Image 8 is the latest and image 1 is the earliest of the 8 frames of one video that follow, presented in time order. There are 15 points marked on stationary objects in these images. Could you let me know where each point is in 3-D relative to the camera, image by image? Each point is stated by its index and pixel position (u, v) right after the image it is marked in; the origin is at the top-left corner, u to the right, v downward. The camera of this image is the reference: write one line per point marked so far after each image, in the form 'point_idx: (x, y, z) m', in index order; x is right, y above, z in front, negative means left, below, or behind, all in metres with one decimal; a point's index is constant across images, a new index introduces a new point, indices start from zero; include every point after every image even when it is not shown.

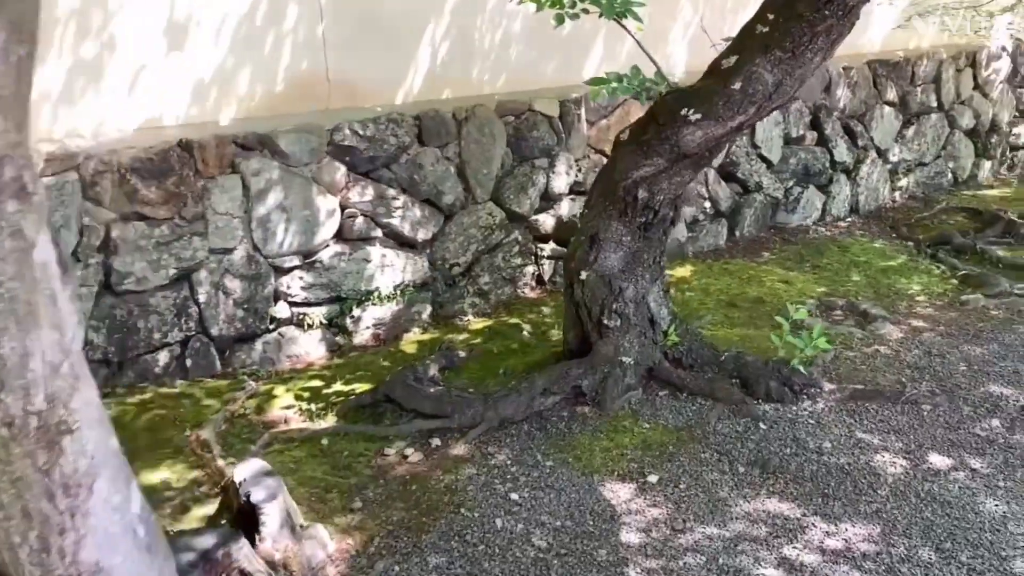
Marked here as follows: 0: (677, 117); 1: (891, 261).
0: (+0.5, +0.6, +2.9) m
1: (+2.3, +0.2, +5.2) m
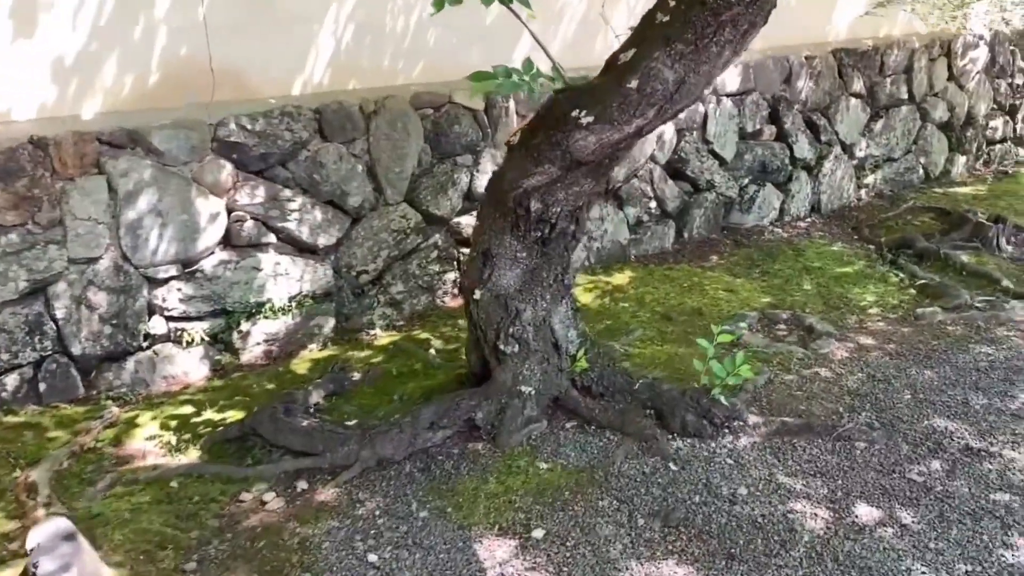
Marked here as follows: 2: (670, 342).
0: (+0.2, +0.5, +2.5) m
1: (+1.9, +0.1, +4.9) m
2: (+0.7, -0.2, +3.9) m
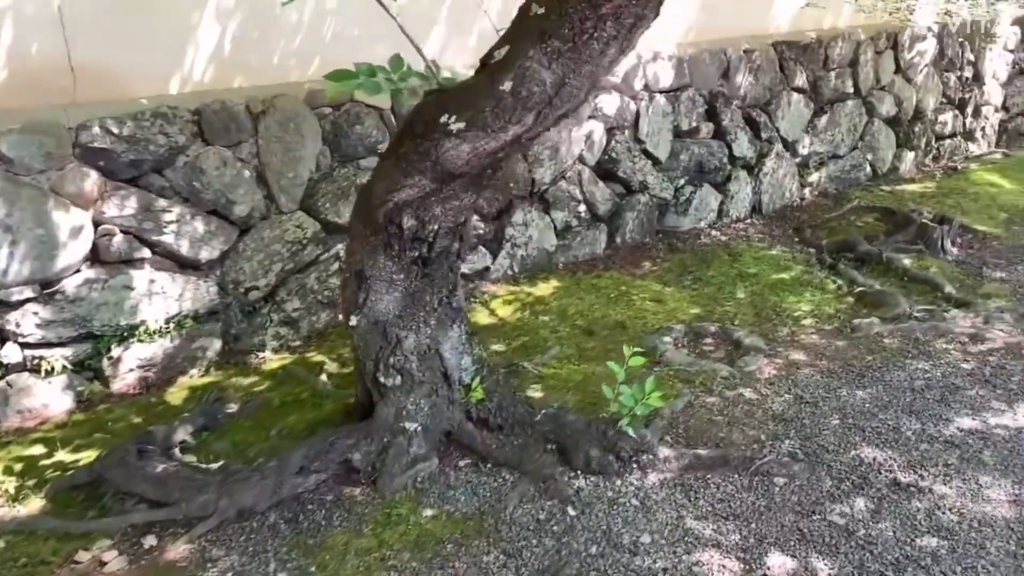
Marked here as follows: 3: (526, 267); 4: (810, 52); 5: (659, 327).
0: (-0.2, +0.4, +2.2) m
1: (+1.4, +0.1, +4.6) m
2: (+0.3, -0.3, +3.6) m
3: (+0.1, +0.1, +4.6) m
4: (+2.0, +1.6, +5.9) m
5: (+0.7, -0.2, +3.9) m
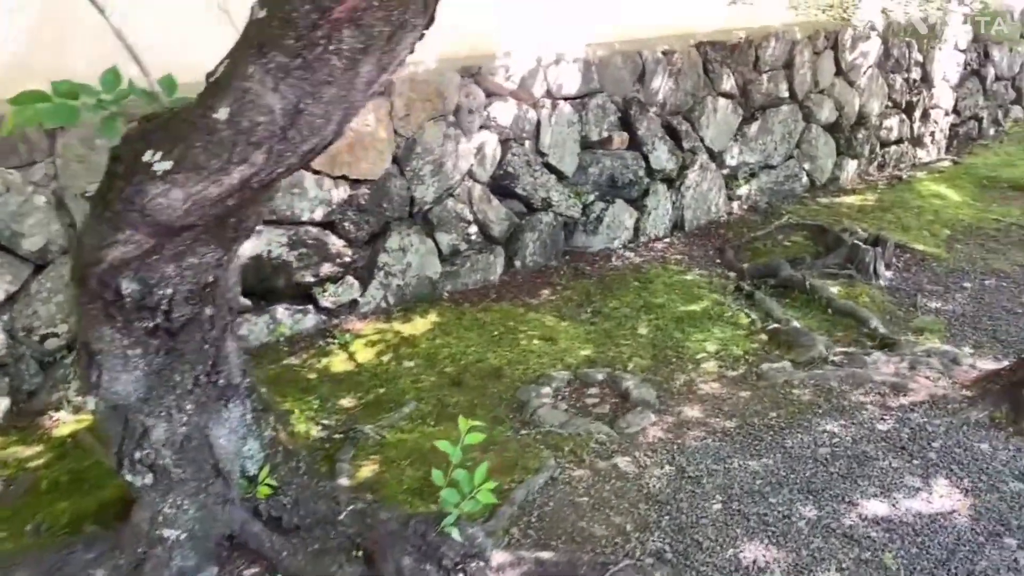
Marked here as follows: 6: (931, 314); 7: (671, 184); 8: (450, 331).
0: (-0.7, +0.2, +1.6) m
1: (+0.9, -0.1, +4.1) m
2: (-0.2, -0.5, +3.1) m
3: (-0.5, 0.0, +4.0) m
4: (+1.4, +1.4, +5.4) m
5: (+0.1, -0.3, +3.4) m
6: (+2.0, -0.1, +4.2) m
7: (+0.9, +0.6, +5.1) m
8: (-0.3, -0.2, +3.7) m
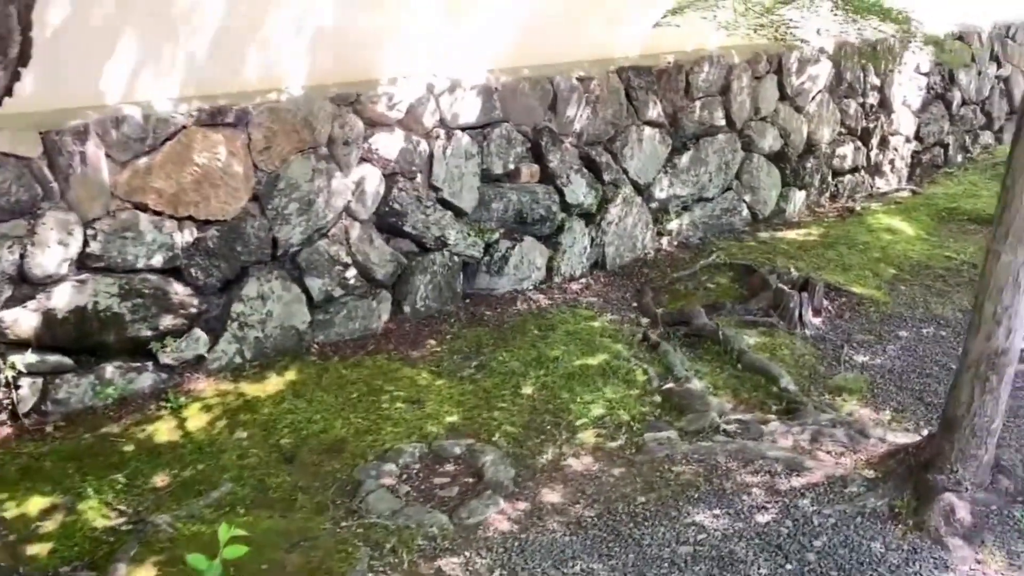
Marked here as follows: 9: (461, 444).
0: (-1.2, +0.1, +1.2) m
1: (+0.3, -0.3, +3.7) m
2: (-0.8, -0.7, +2.7) m
3: (-1.0, -0.3, +3.6) m
4: (+0.9, +1.2, +5.0) m
5: (-0.4, -0.5, +3.0) m
6: (+1.4, -0.3, +3.7) m
7: (+0.4, +0.4, +4.7) m
8: (-0.8, -0.4, +3.3) m
9: (-0.2, -0.5, +3.0) m
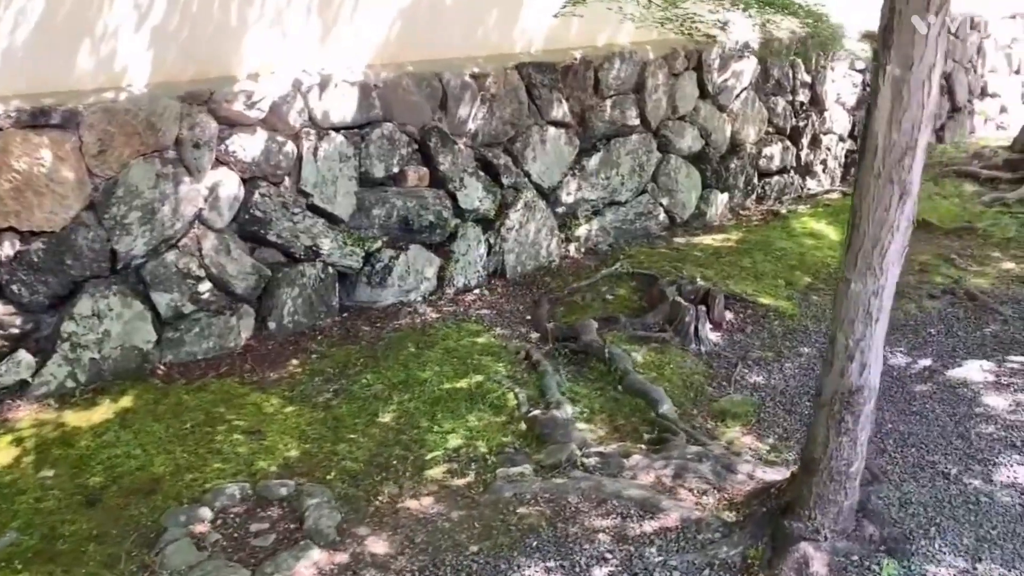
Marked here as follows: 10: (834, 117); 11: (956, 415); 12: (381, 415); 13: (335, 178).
0: (-1.7, 0.0, +0.9) m
1: (-0.2, -0.4, +3.4) m
2: (-1.3, -0.7, +2.4) m
3: (-1.5, -0.3, +3.3) m
4: (+0.3, +1.1, +4.7) m
5: (-0.9, -0.6, +2.7) m
6: (+0.9, -0.4, +3.5) m
7: (-0.1, +0.3, +4.5) m
8: (-1.3, -0.5, +3.0) m
9: (-0.7, -0.6, +2.7) m
10: (+2.4, +1.3, +6.5) m
11: (+1.6, -0.5, +3.2) m
12: (-0.5, -0.5, +3.2) m
13: (-0.8, +0.5, +3.9) m
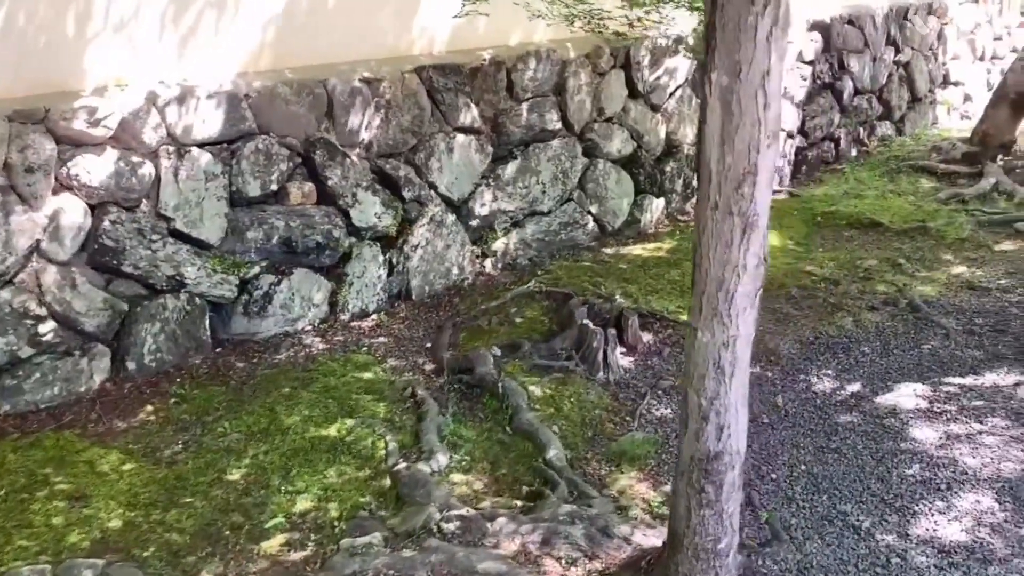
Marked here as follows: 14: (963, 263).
0: (-2.1, -0.2, +0.6) m
1: (-0.6, -0.5, +3.1) m
2: (-1.7, -0.9, +2.0) m
3: (-2.0, -0.5, +3.0) m
4: (-0.2, +1.0, +4.4) m
5: (-1.3, -0.7, +2.3) m
6: (+0.5, -0.5, +3.1) m
7: (-0.6, +0.2, +4.1) m
8: (-1.7, -0.6, +2.7) m
9: (-1.1, -0.7, +2.3) m
10: (+1.9, +1.2, +6.2) m
11: (+1.2, -0.5, +2.9) m
12: (-0.9, -0.6, +2.8) m
13: (-1.2, +0.4, +3.5) m
14: (+2.5, +0.1, +4.8) m
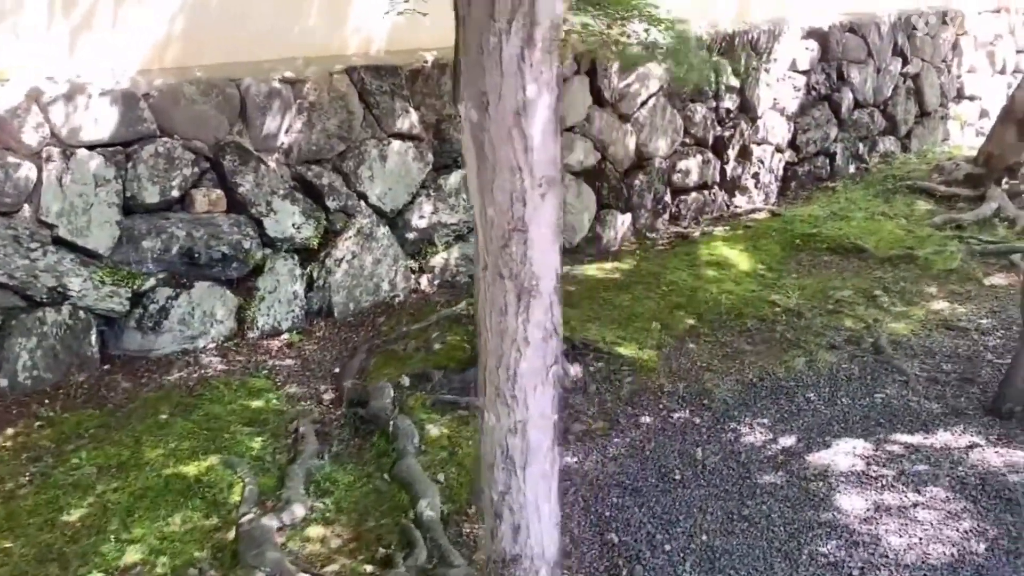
0: (-2.6, -0.2, +0.3) m
1: (-1.0, -0.5, +2.8) m
2: (-2.1, -0.9, +1.8) m
3: (-2.3, -0.5, +2.7) m
4: (-0.4, +1.0, +4.1) m
5: (-1.8, -0.8, +2.1) m
6: (+0.1, -0.6, +2.8) m
7: (-0.9, +0.1, +3.8) m
8: (-2.1, -0.6, +2.4) m
9: (-1.5, -0.8, +2.1) m
10: (+1.7, +1.1, +5.8) m
11: (+0.8, -0.7, +2.6) m
12: (-1.3, -0.6, +2.6) m
13: (-1.6, +0.3, +3.2) m
14: (+2.2, 0.0, +4.4) m
